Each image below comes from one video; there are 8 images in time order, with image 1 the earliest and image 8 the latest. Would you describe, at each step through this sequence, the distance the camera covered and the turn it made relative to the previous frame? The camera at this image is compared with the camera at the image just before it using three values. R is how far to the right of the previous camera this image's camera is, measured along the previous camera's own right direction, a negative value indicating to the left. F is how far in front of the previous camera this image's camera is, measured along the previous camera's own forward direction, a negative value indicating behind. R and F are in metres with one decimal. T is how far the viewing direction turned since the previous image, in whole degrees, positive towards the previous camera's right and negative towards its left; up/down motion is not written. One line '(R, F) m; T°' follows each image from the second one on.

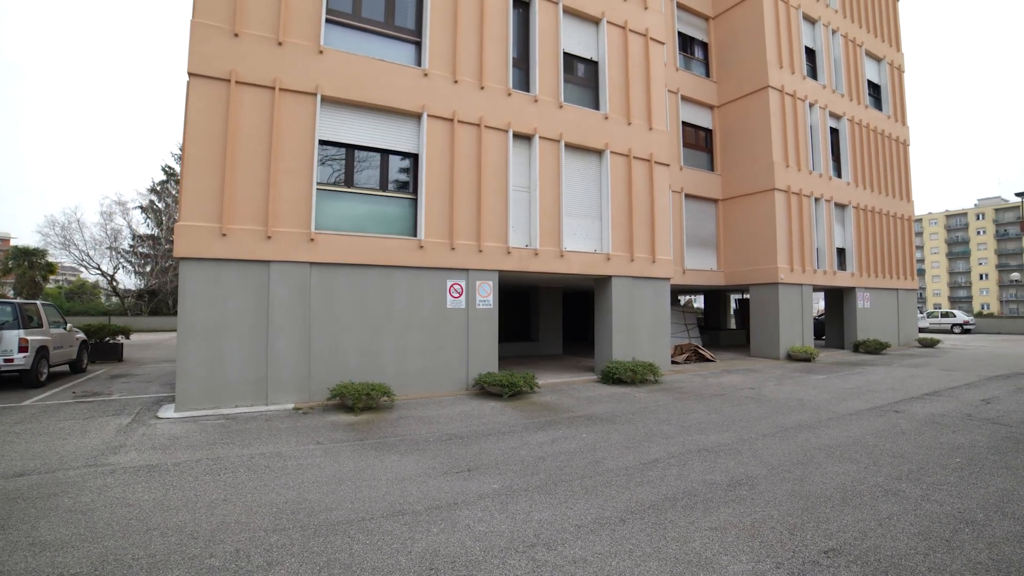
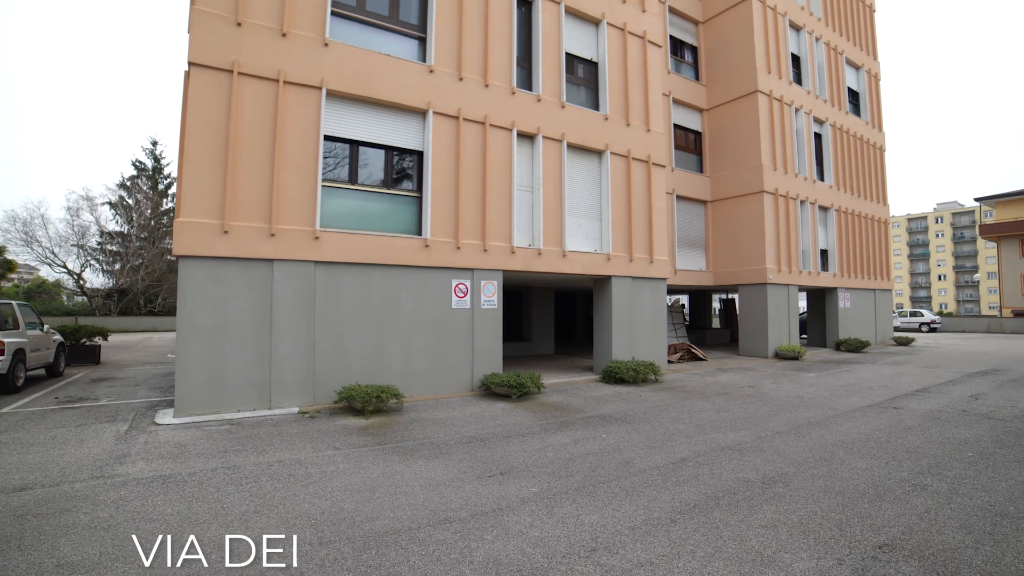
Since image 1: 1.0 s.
(-0.6, +0.1) m; +3°
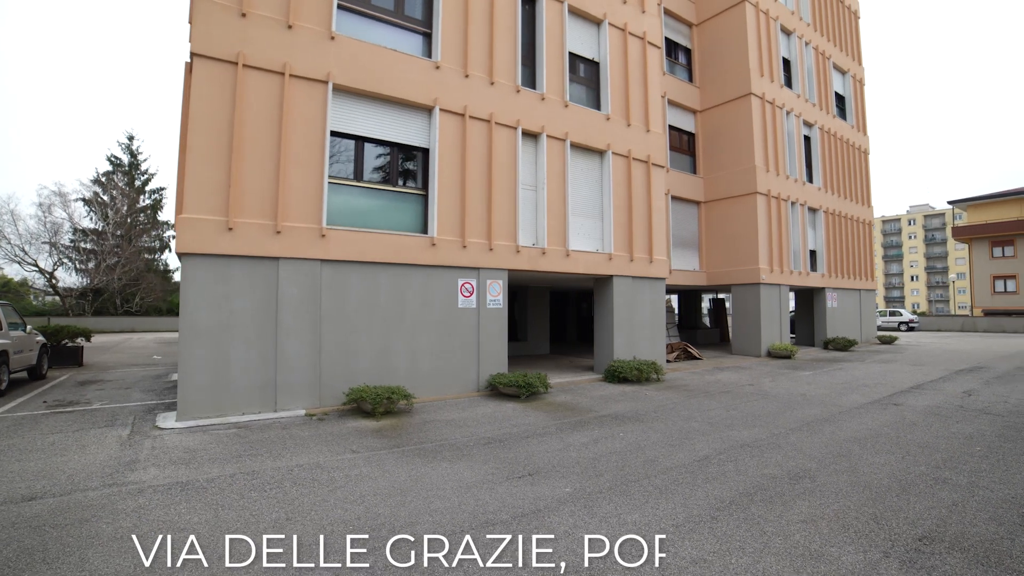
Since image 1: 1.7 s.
(-0.5, +0.1) m; +2°
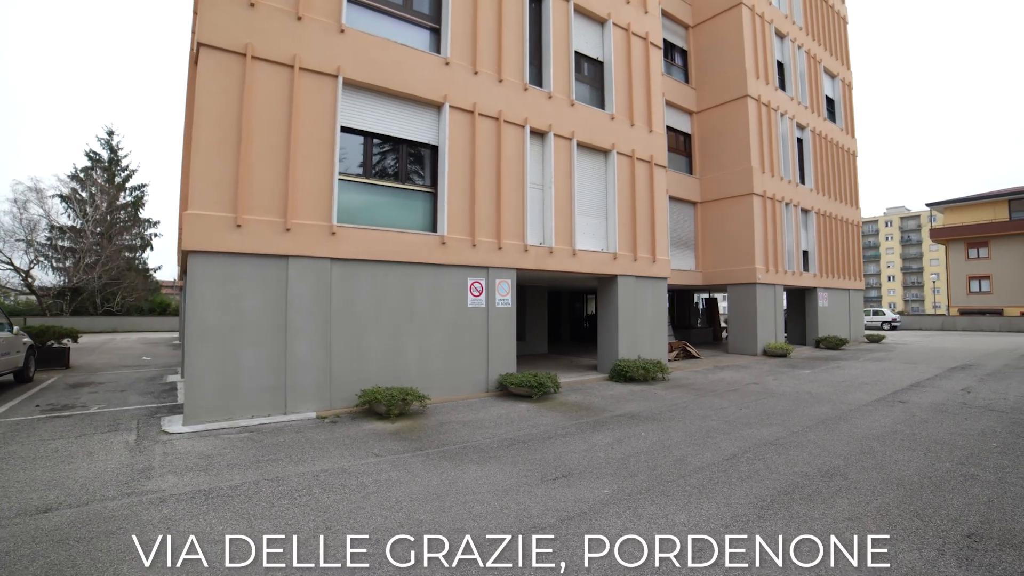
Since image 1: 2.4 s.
(-0.5, +0.1) m; +2°
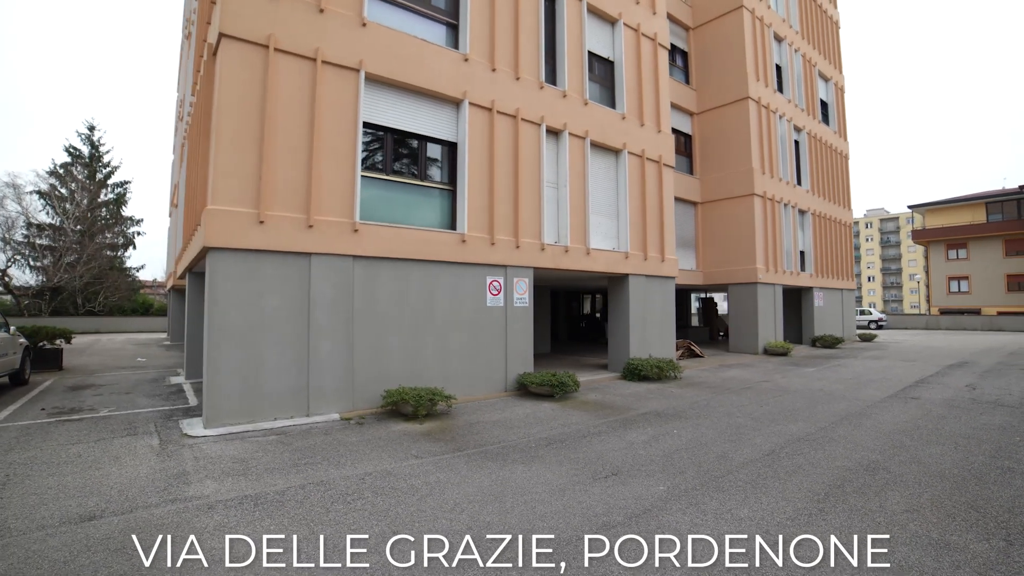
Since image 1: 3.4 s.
(-0.7, +0.1) m; +2°
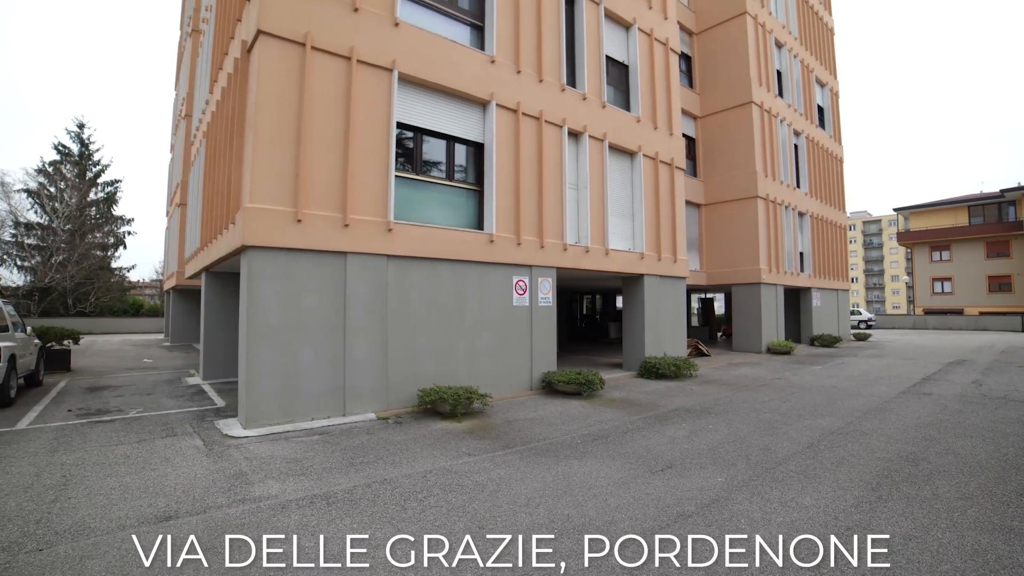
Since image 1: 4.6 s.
(-0.8, -0.1) m; +2°
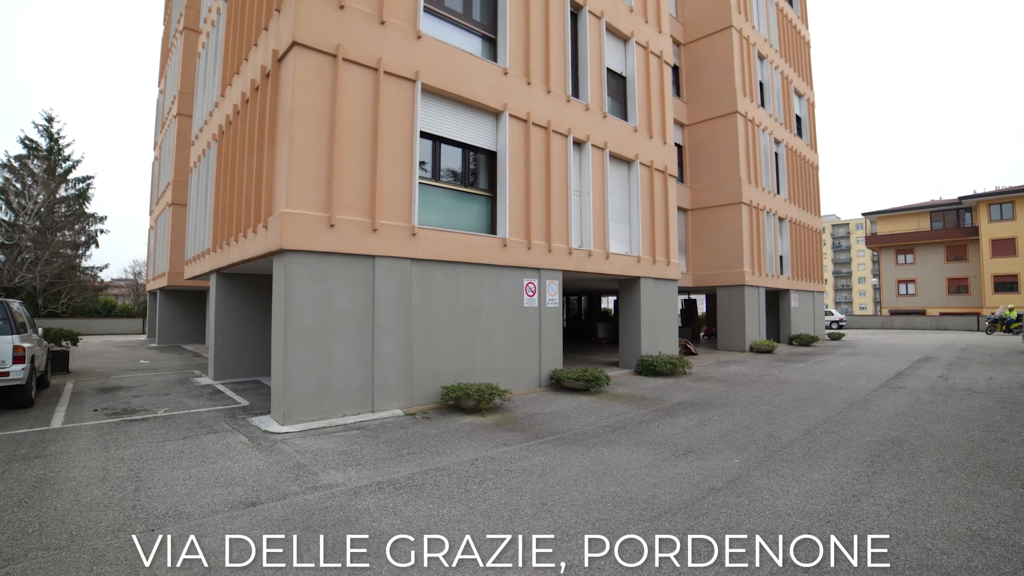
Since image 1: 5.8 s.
(-0.7, -0.4) m; +3°
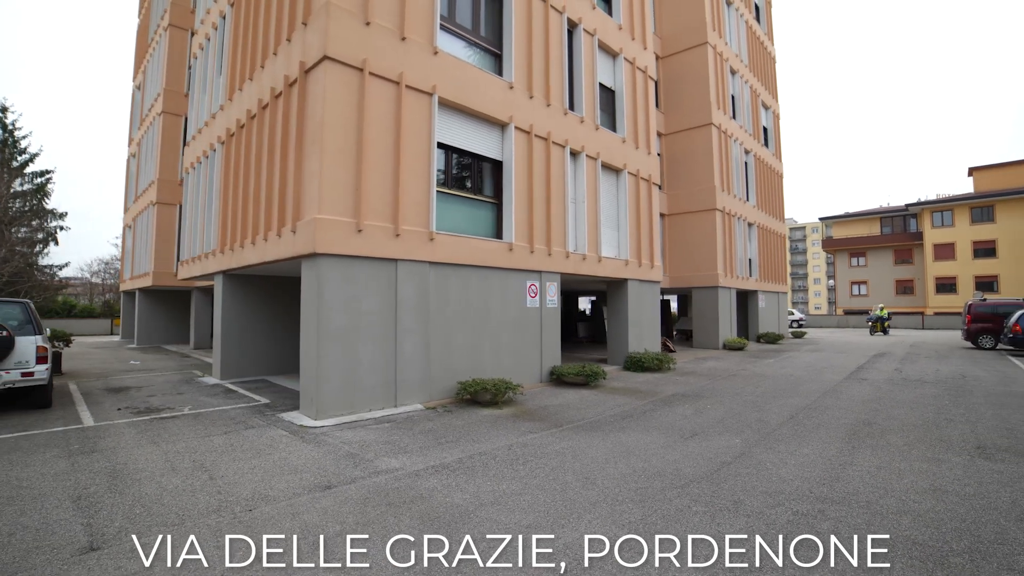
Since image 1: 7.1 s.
(-0.8, -0.6) m; +4°
